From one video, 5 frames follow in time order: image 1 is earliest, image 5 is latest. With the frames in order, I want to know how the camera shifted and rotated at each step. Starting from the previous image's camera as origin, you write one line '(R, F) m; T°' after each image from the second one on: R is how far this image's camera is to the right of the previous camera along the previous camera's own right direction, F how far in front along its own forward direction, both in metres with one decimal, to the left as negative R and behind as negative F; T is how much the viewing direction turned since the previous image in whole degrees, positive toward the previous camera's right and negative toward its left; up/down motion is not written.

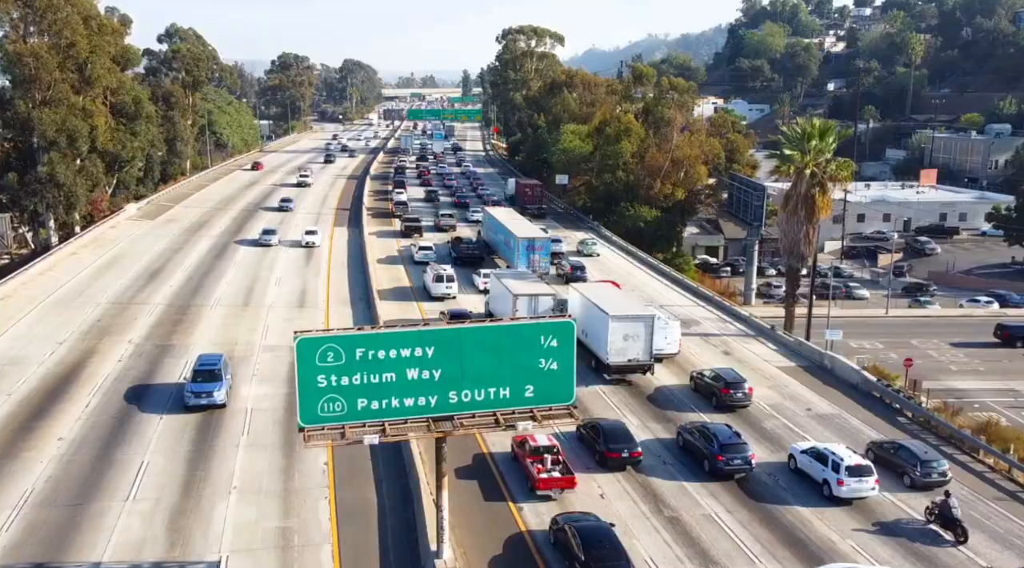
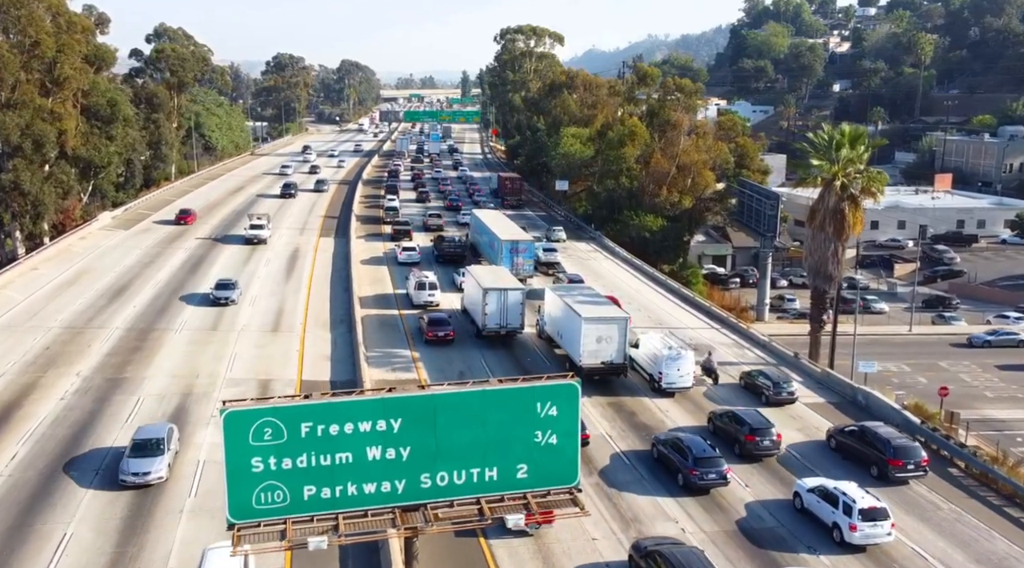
(+0.2, +4.9) m; 0°
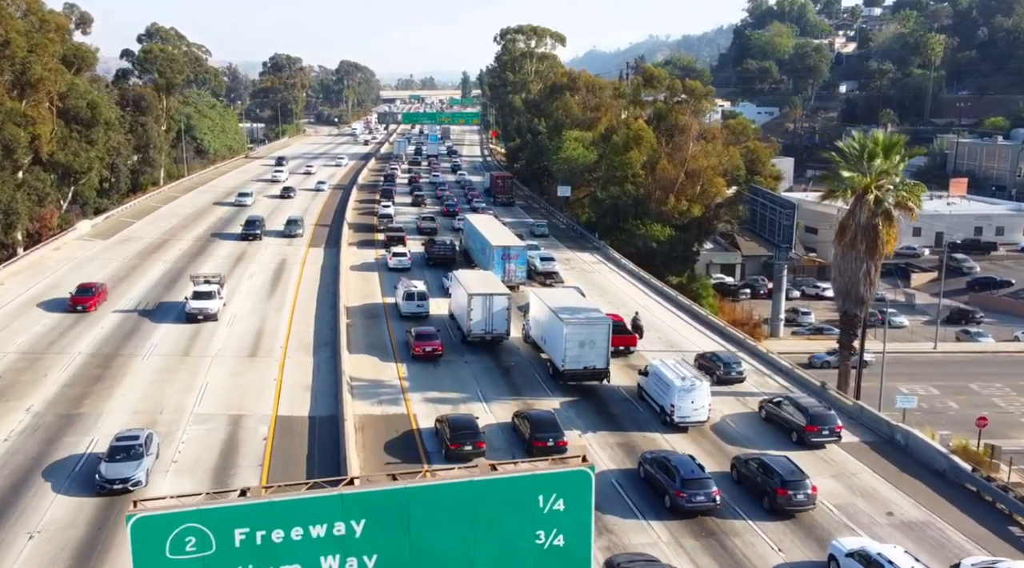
(+0.1, +4.1) m; 0°
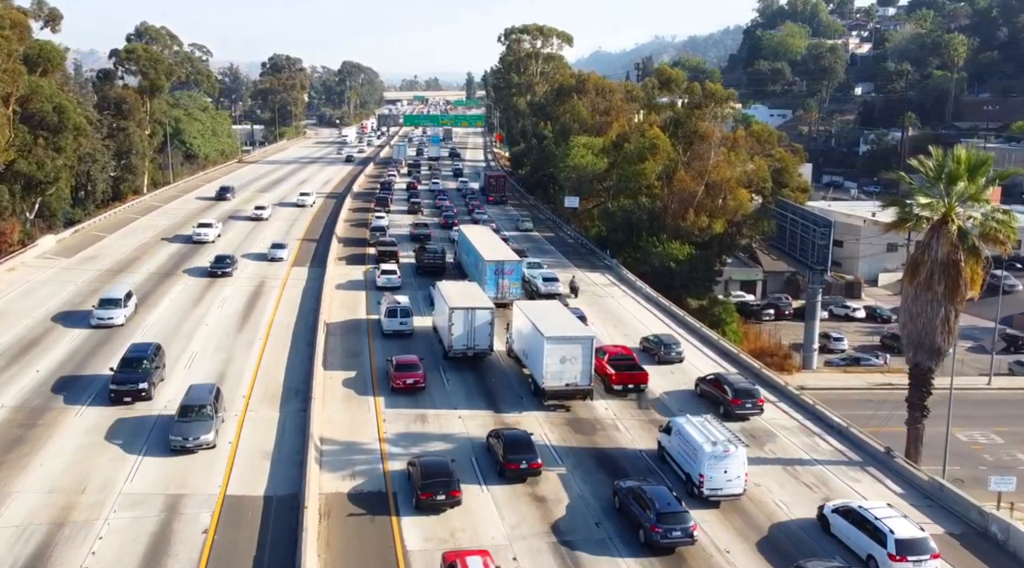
(+0.1, +6.9) m; 0°
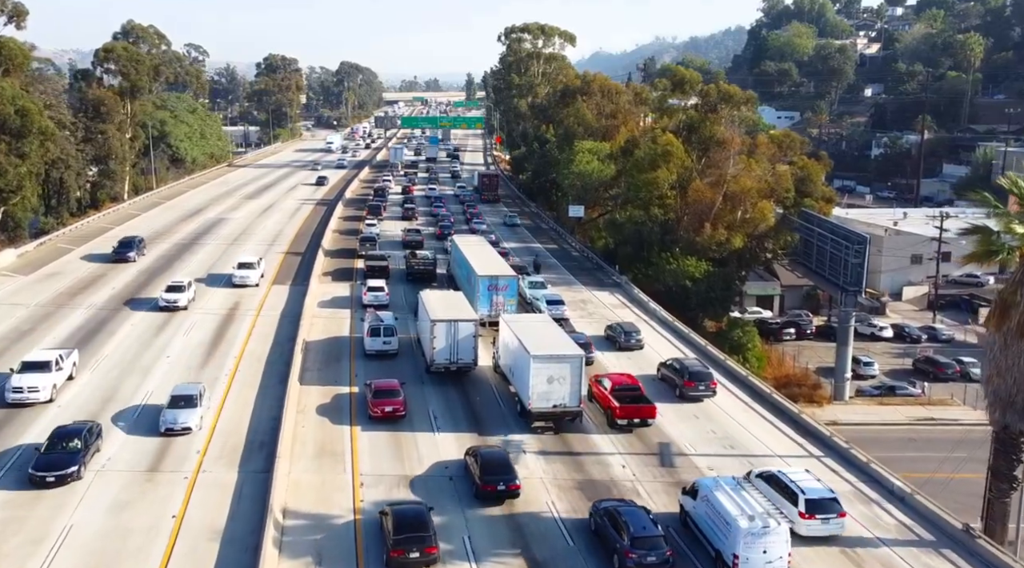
(0.0, +5.8) m; 0°
